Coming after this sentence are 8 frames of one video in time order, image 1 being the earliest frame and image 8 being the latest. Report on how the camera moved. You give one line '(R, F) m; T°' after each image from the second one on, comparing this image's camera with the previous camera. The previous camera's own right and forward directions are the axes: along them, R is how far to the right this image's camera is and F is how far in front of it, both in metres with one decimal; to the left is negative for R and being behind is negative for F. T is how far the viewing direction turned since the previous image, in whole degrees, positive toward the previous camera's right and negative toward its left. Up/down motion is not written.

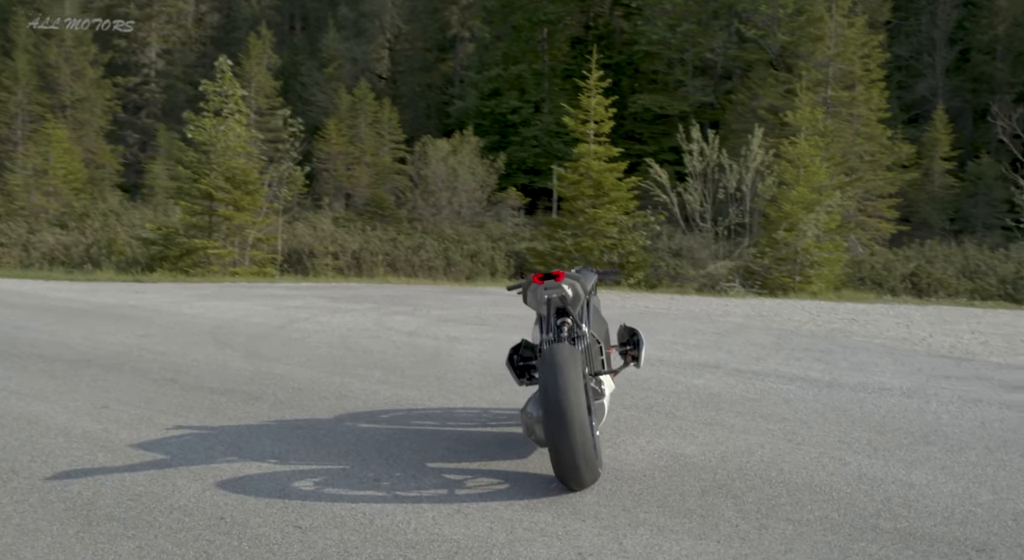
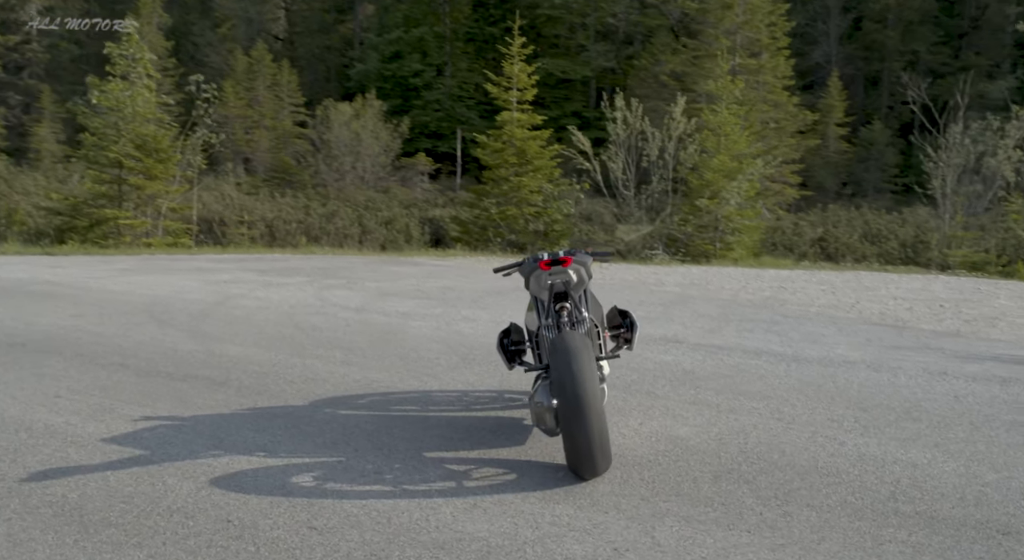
(-0.2, +0.1) m; +4°
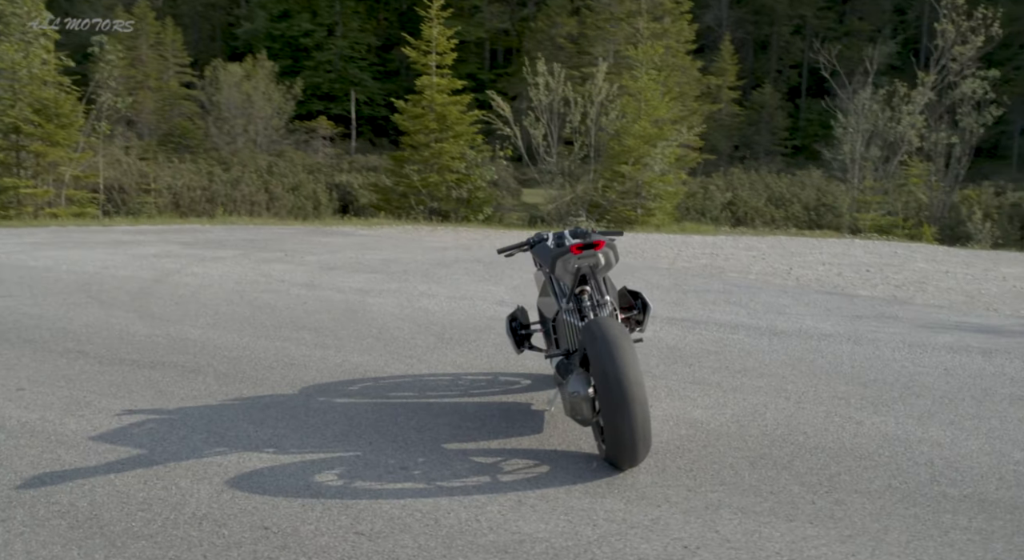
(-0.3, +0.1) m; +4°
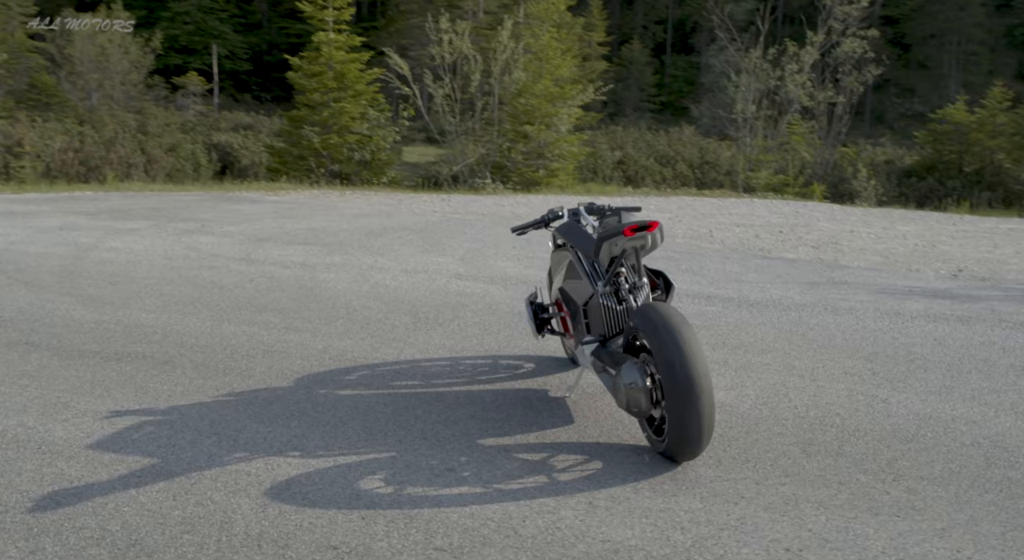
(-0.4, +0.2) m; +5°
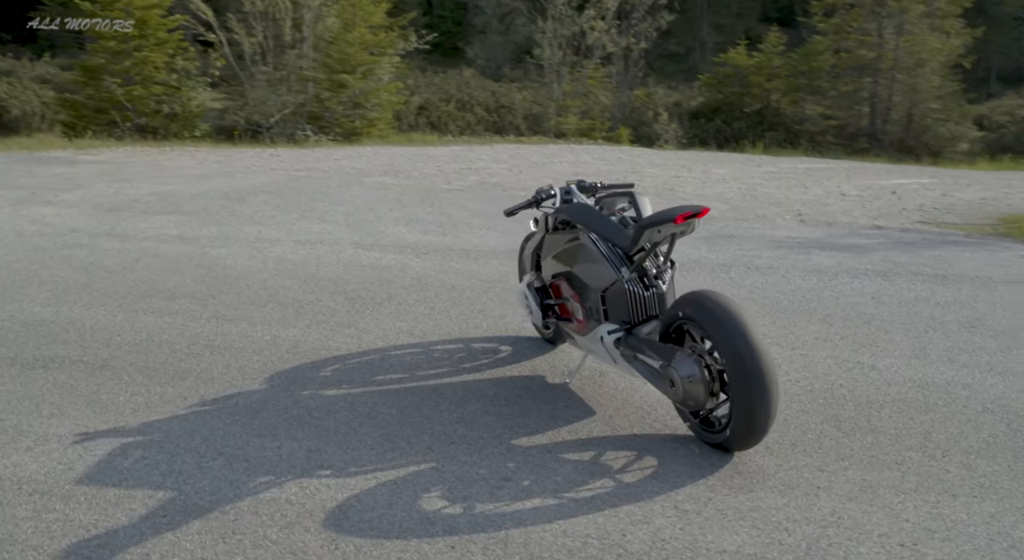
(-0.5, +0.2) m; +9°
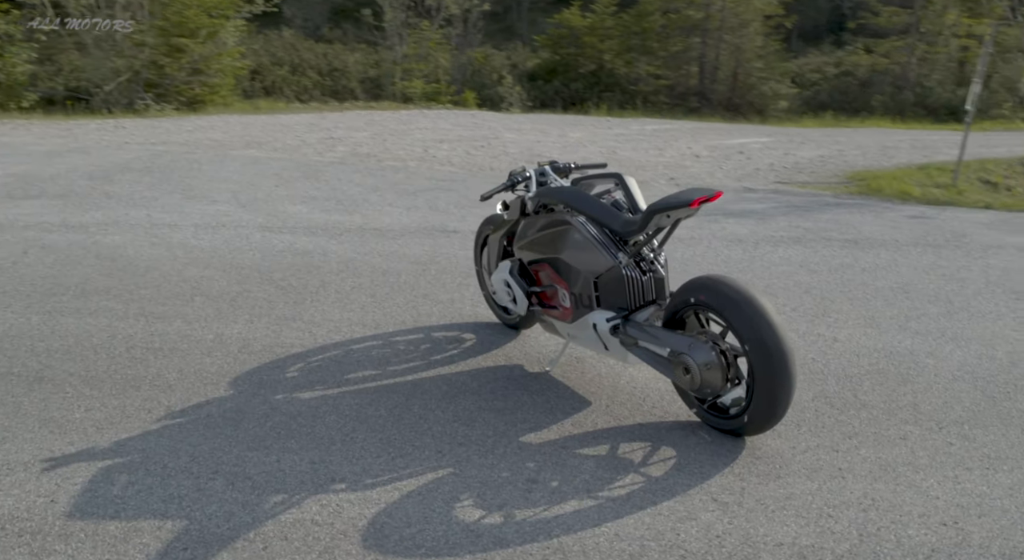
(-0.4, +0.1) m; +8°
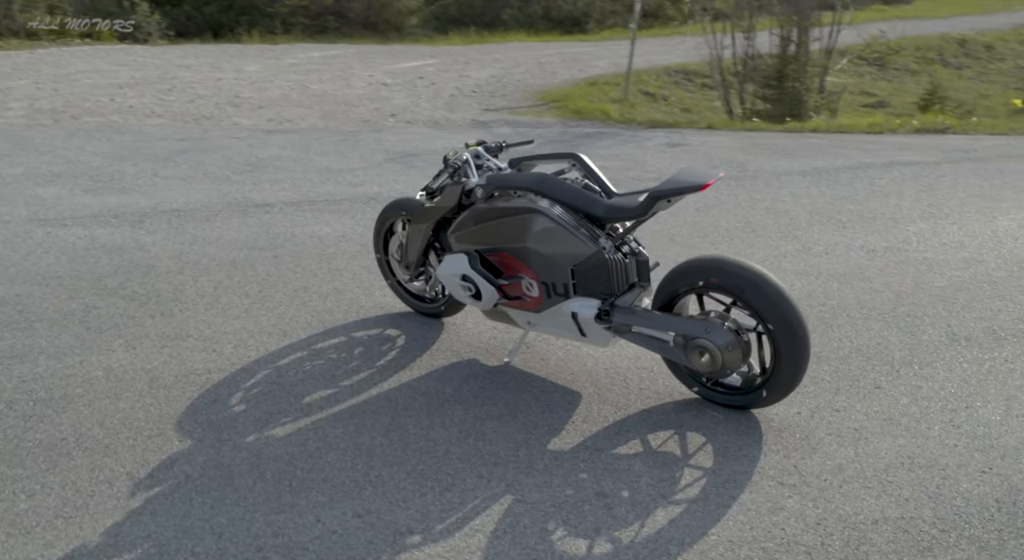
(-0.8, +0.2) m; +16°
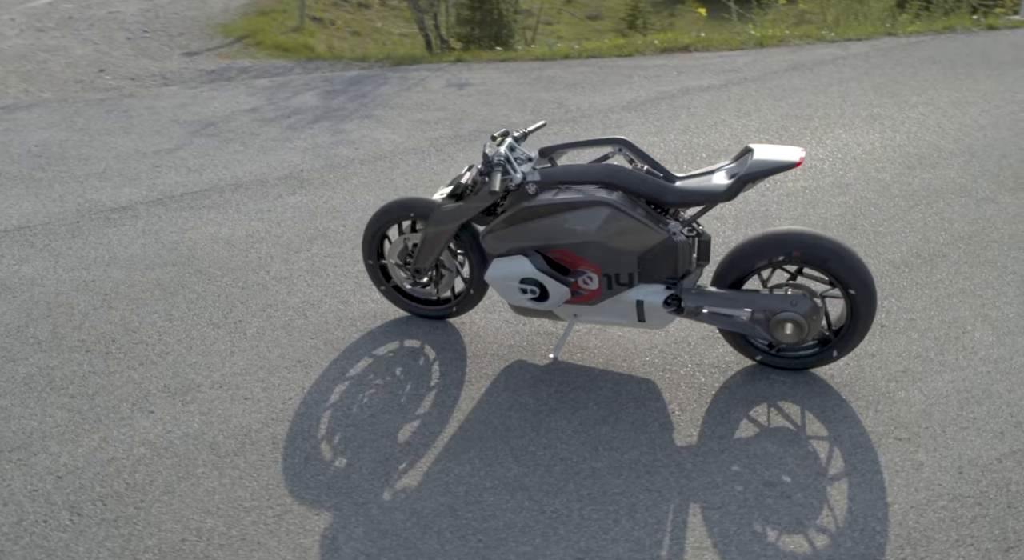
(-1.2, +0.2) m; +14°
